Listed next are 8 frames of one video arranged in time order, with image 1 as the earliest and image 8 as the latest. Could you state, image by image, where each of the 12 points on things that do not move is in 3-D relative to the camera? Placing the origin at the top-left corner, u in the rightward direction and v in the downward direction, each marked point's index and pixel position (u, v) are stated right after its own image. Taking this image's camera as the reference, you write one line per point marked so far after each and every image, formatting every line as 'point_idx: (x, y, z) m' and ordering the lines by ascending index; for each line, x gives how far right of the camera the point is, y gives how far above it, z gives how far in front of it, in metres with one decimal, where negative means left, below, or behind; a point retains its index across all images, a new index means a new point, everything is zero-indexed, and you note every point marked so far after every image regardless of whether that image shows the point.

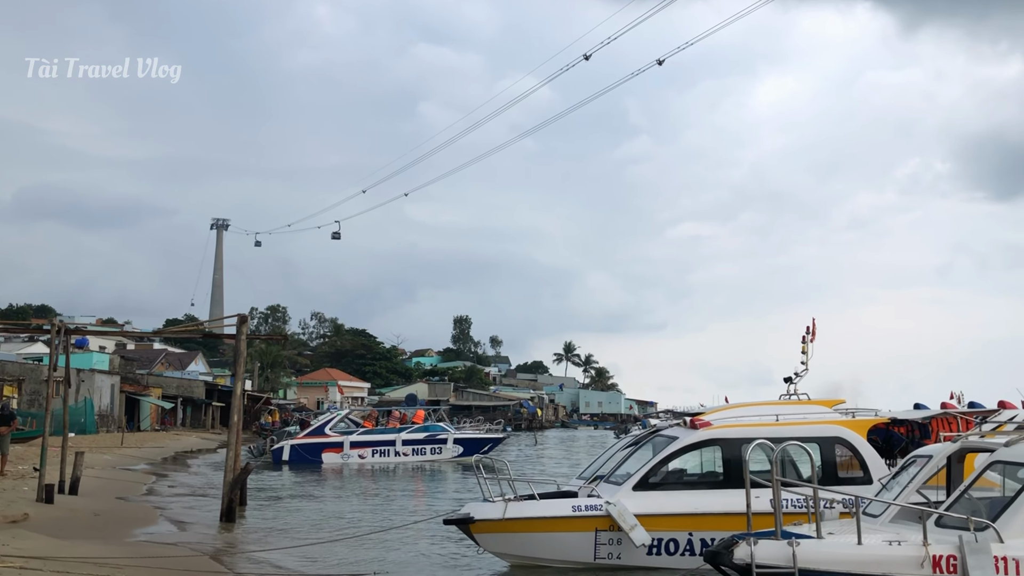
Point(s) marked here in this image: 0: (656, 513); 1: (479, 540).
0: (+1.3, -2.0, +8.2) m
1: (-0.3, -2.3, +8.4) m
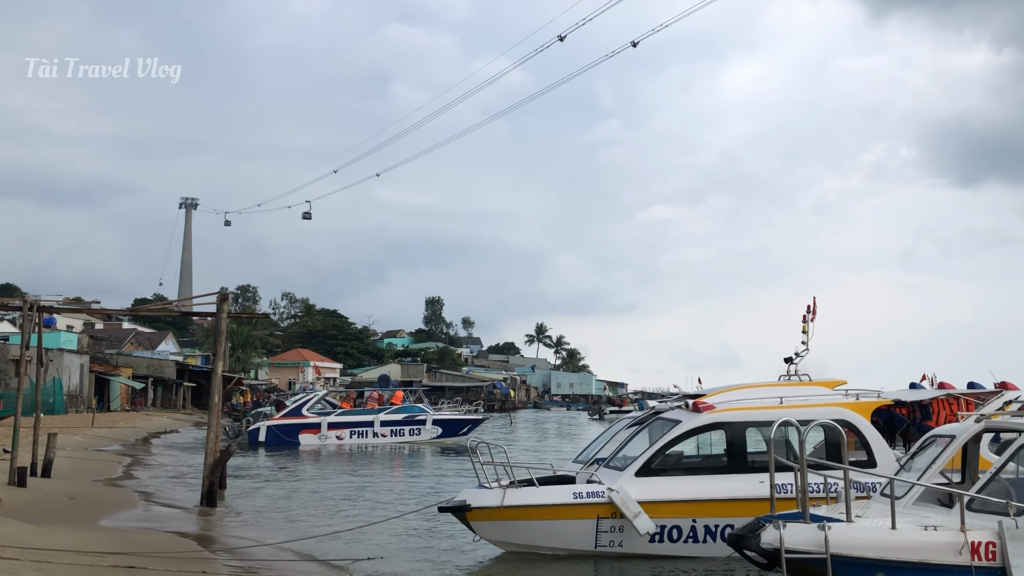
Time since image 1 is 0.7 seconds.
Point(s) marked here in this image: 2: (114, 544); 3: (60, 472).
0: (+1.3, -1.8, +7.9) m
1: (-0.3, -2.1, +8.1) m
2: (-3.5, -2.3, +8.2) m
3: (-7.5, -3.1, +15.4) m
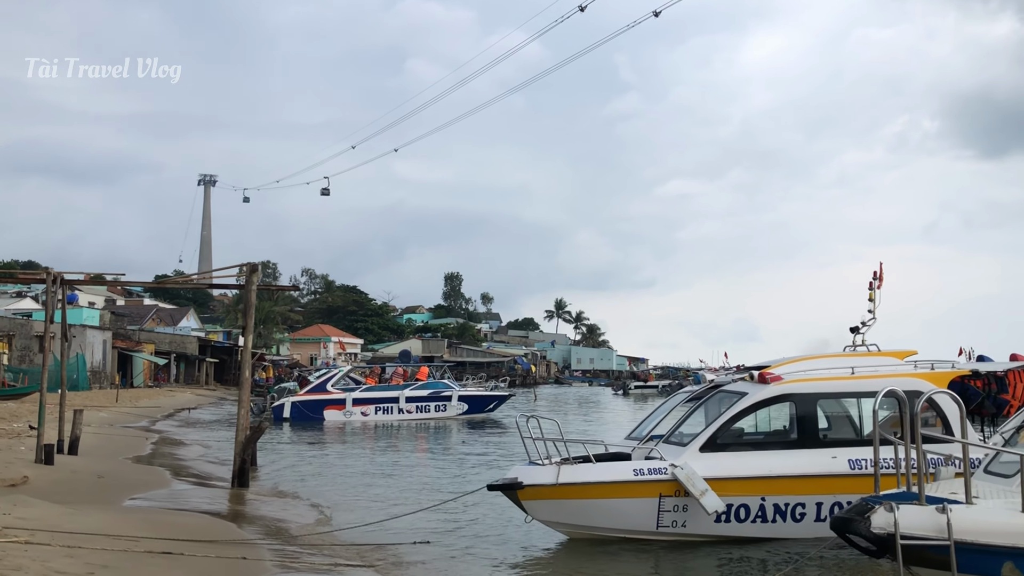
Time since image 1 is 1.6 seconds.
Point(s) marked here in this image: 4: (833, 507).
0: (+1.7, -1.5, +7.4) m
1: (+0.1, -1.8, +7.6) m
2: (-3.1, -2.0, +7.8) m
3: (-6.9, -2.6, +15.0) m
4: (+2.6, -1.8, +7.5) m
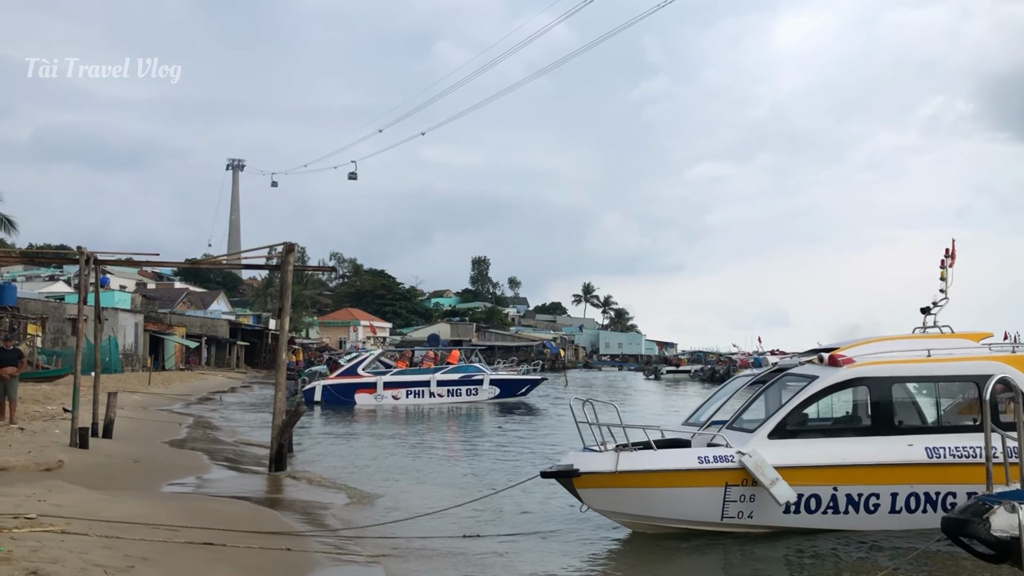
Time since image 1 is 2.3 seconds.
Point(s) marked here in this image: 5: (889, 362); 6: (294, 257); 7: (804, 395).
0: (+2.2, -1.4, +6.9) m
1: (+0.6, -1.7, +7.2) m
2: (-2.6, -1.8, +7.5) m
3: (-6.2, -2.3, +14.8) m
4: (+3.0, -1.6, +7.1) m
5: (+3.0, -0.6, +7.4) m
6: (-3.1, +0.4, +13.2) m
7: (+2.3, -0.9, +7.3) m
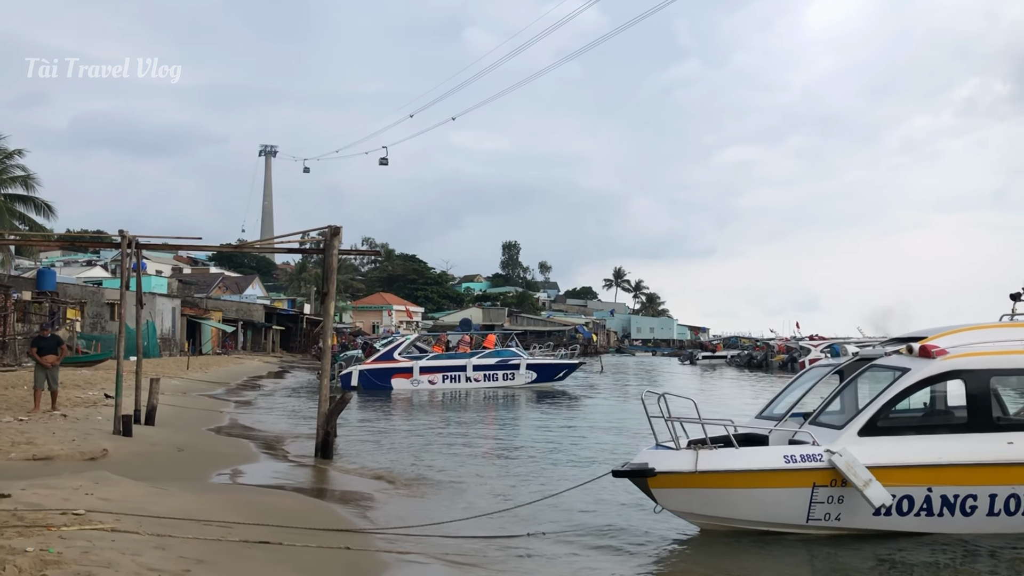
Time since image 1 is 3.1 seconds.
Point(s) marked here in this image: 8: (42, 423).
0: (+2.7, -1.2, +6.4) m
1: (+1.1, -1.6, +6.8) m
2: (-2.1, -1.7, +7.1) m
3: (-5.5, -2.1, +14.6) m
4: (+3.5, -1.5, +6.5) m
5: (+3.5, -0.5, +6.8) m
6: (-2.4, +0.7, +12.9) m
7: (+2.8, -0.7, +6.8) m
8: (-5.9, -1.7, +11.5) m
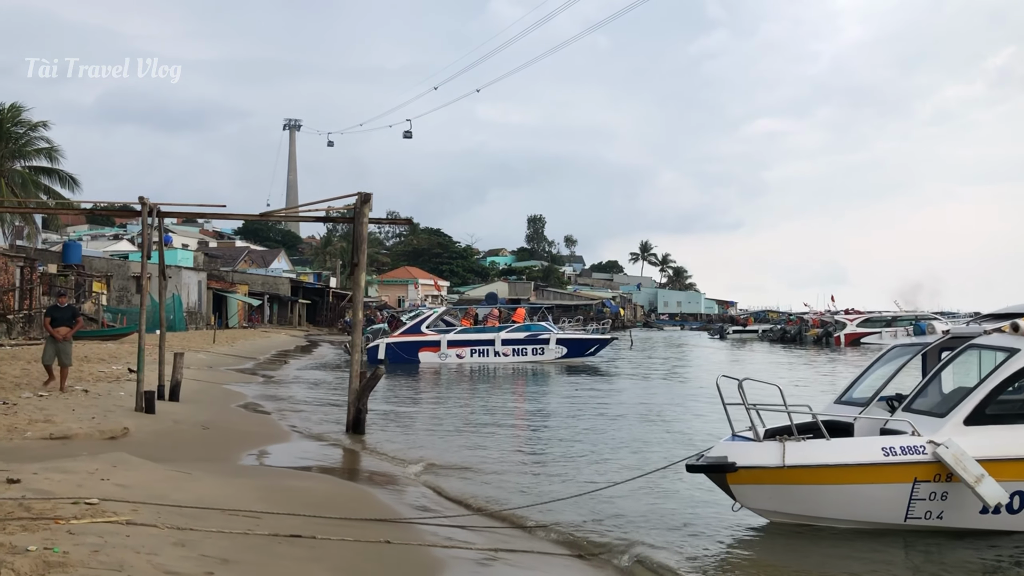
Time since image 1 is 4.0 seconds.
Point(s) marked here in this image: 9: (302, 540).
0: (+3.0, -1.0, +5.7) m
1: (+1.4, -1.3, +6.1) m
2: (-1.7, -1.5, +6.5) m
3: (-4.9, -1.6, +14.1) m
4: (+3.9, -1.3, +5.8) m
5: (+3.9, -0.3, +6.0) m
6: (-1.9, +1.1, +12.2) m
7: (+3.2, -0.5, +6.0) m
8: (-5.4, -1.3, +11.0) m
9: (-1.2, -1.5, +5.4) m
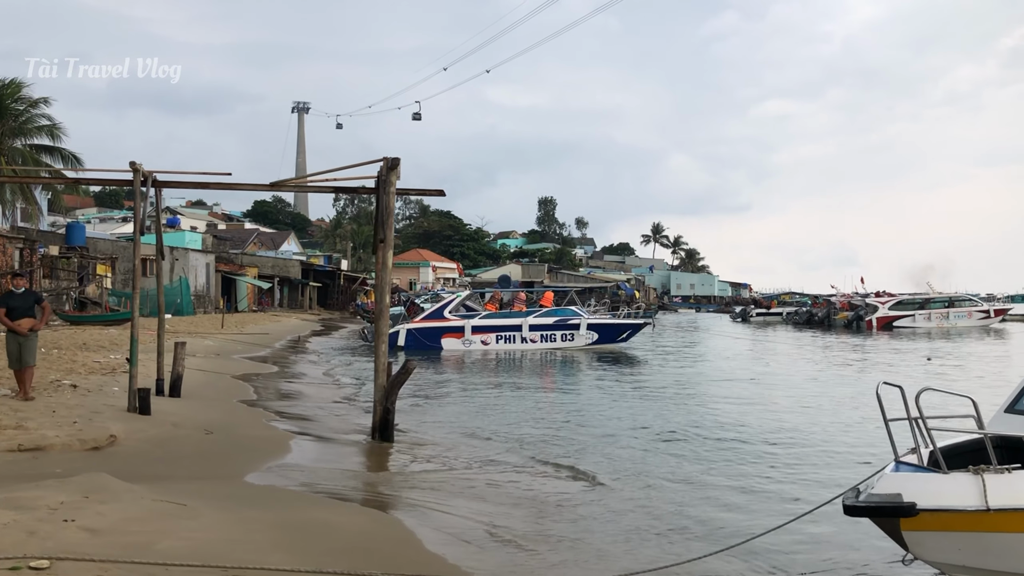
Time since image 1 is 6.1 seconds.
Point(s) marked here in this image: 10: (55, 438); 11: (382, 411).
0: (+3.5, -0.9, +4.0) m
1: (+2.0, -1.2, +4.4) m
2: (-1.2, -1.4, +4.9) m
3: (-4.3, -1.4, +12.5) m
4: (+4.4, -1.2, +4.1) m
5: (+4.4, -0.1, +4.4) m
6: (-1.3, +1.3, +10.5) m
7: (+3.7, -0.4, +4.3) m
8: (-4.8, -1.1, +9.4) m
9: (-0.7, -1.4, +3.8) m
10: (-3.7, -1.2, +7.5) m
11: (-1.4, -1.3, +10.0) m
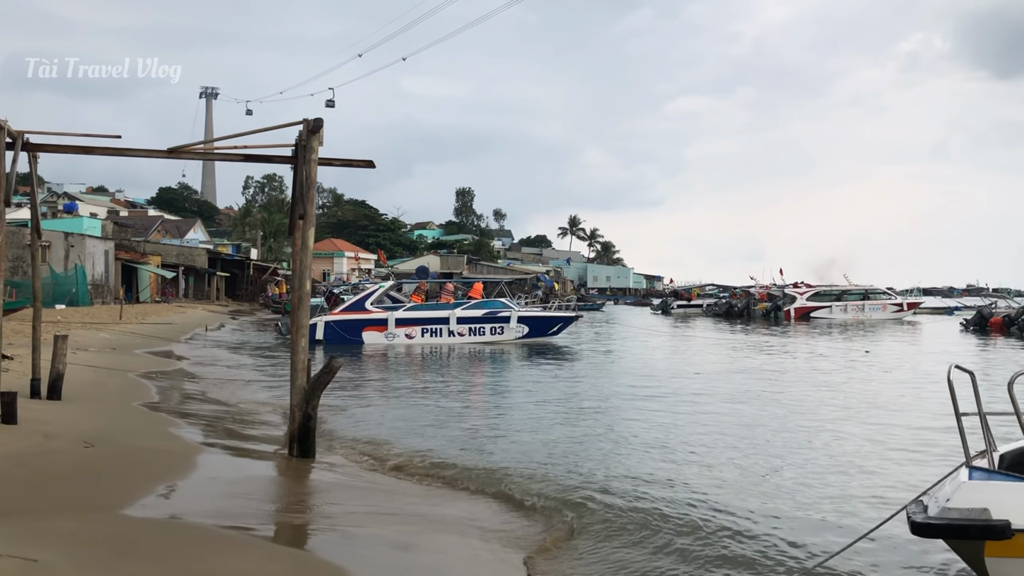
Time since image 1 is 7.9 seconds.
0: (+3.5, -0.8, +3.0) m
1: (+1.9, -1.1, +3.3) m
2: (-1.3, -1.2, +3.5) m
3: (-5.0, -1.2, +10.7) m
4: (+4.4, -1.1, +3.2) m
5: (+4.4, -0.1, +3.4) m
6: (-1.9, +1.4, +9.0) m
7: (+3.7, -0.3, +3.3) m
8: (-5.3, -1.0, +7.6) m
9: (-0.7, -1.3, +2.4) m
10: (-4.0, -1.1, +5.9) m
11: (-1.9, -1.2, +8.5) m
